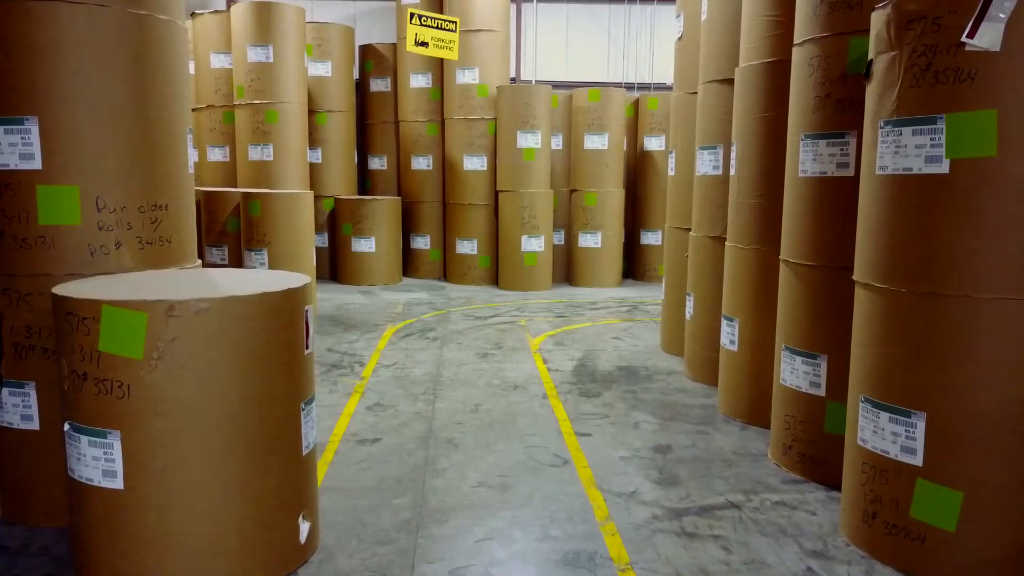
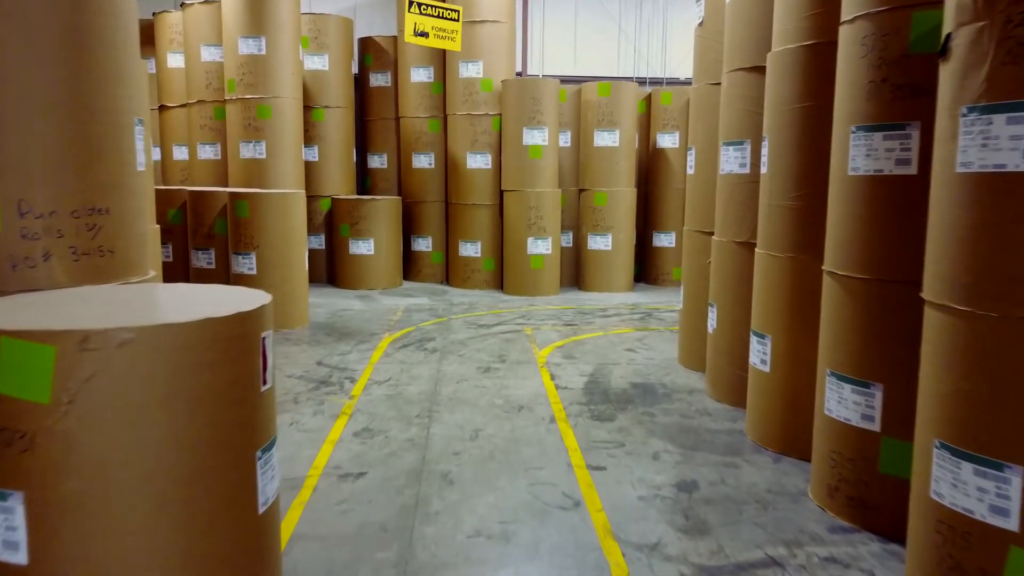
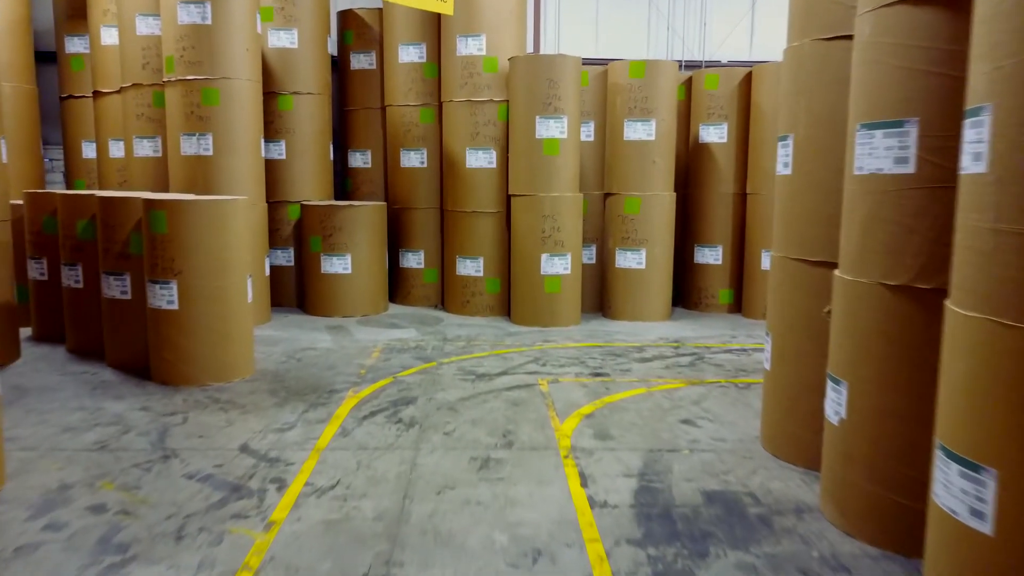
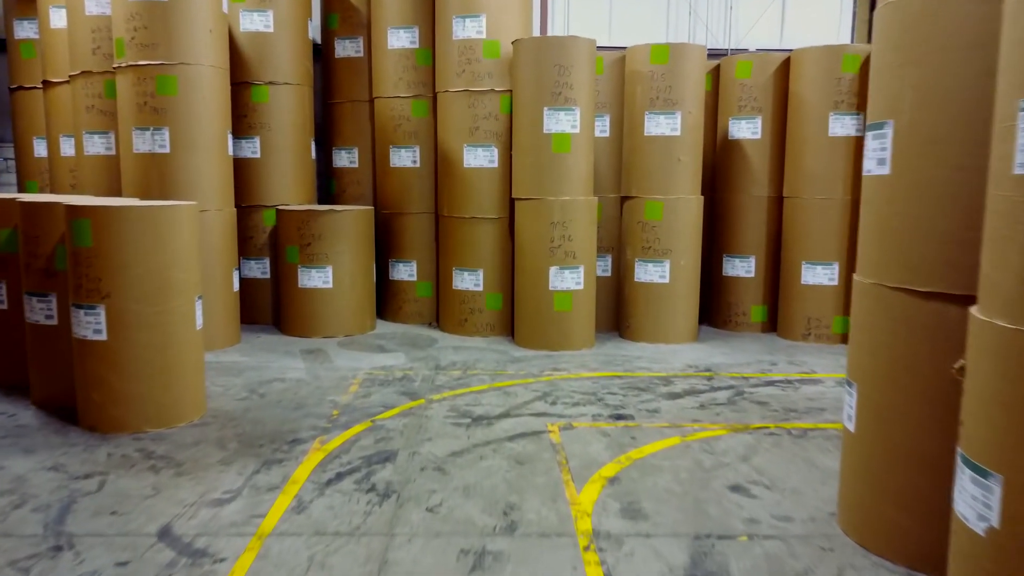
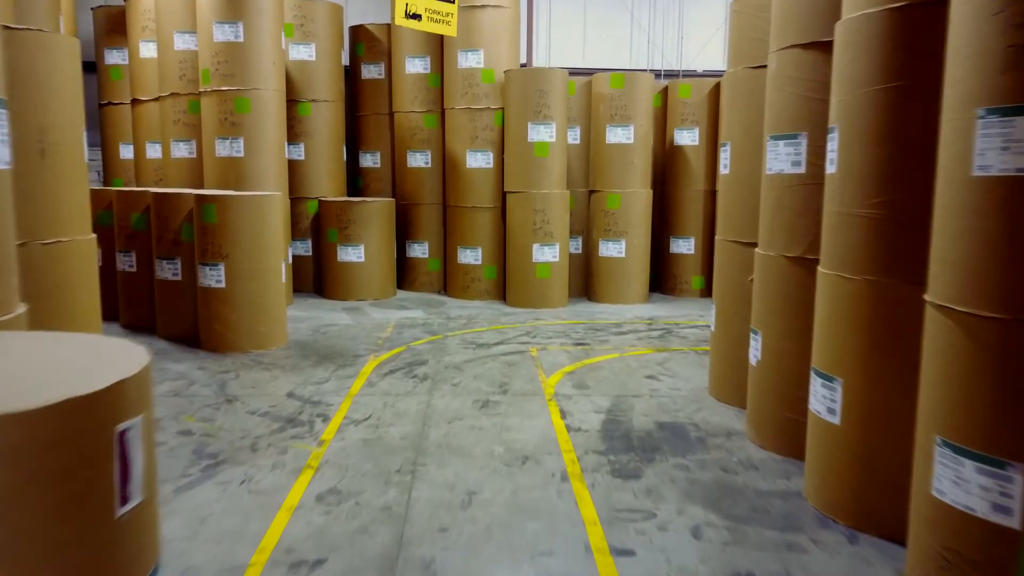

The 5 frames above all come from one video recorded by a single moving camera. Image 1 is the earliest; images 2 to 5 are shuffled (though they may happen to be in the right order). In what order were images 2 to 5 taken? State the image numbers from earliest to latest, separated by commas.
2, 5, 3, 4
